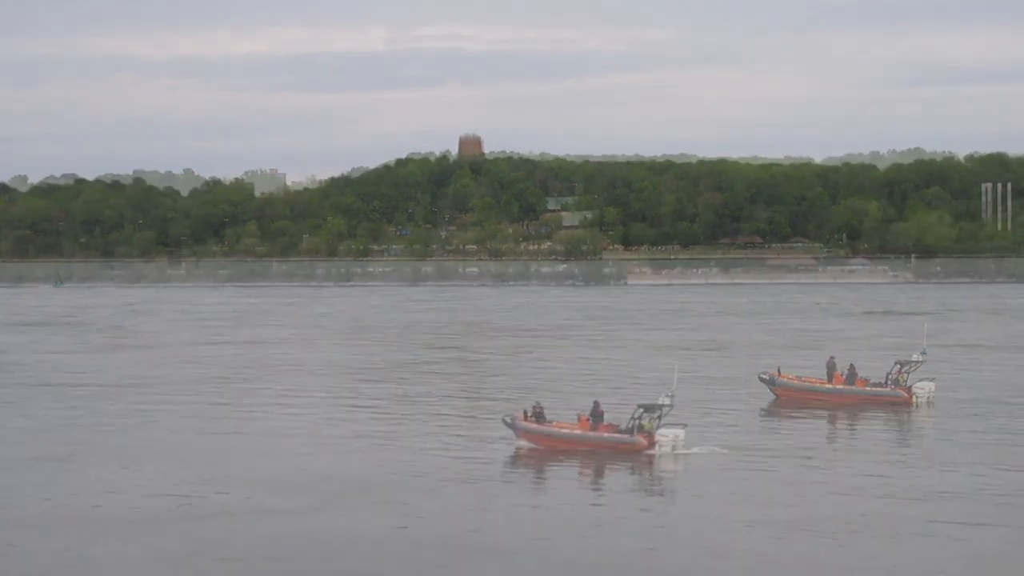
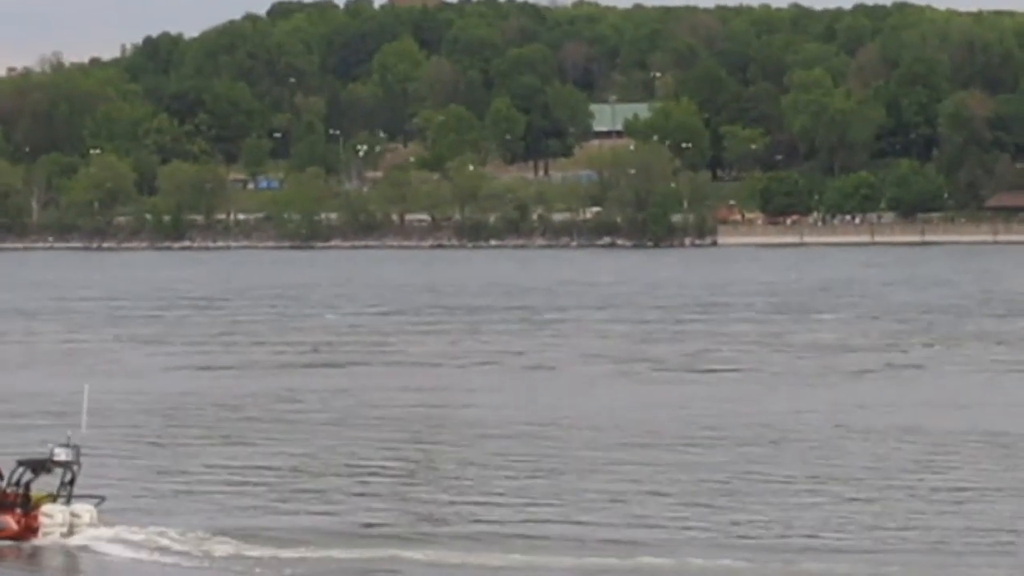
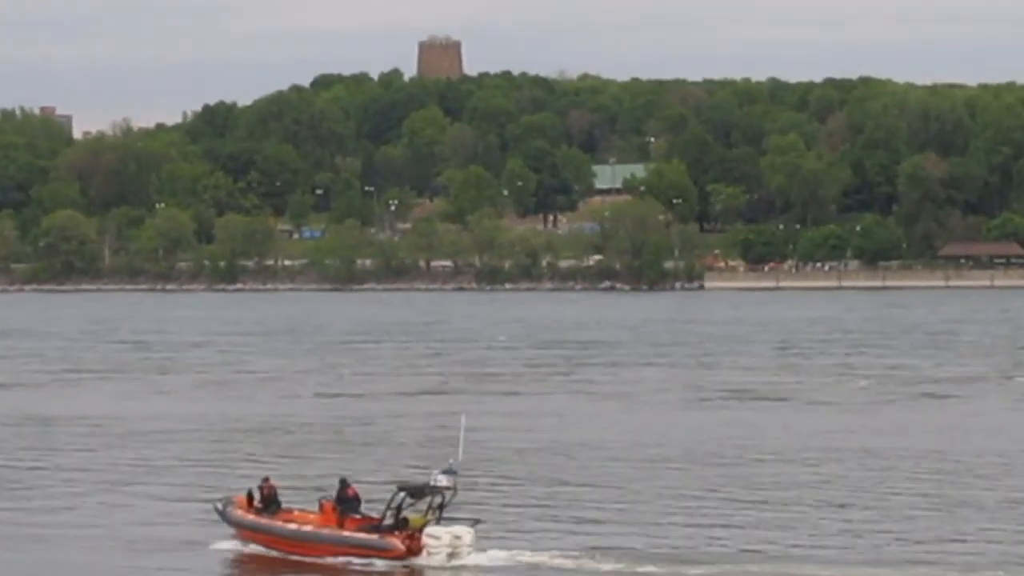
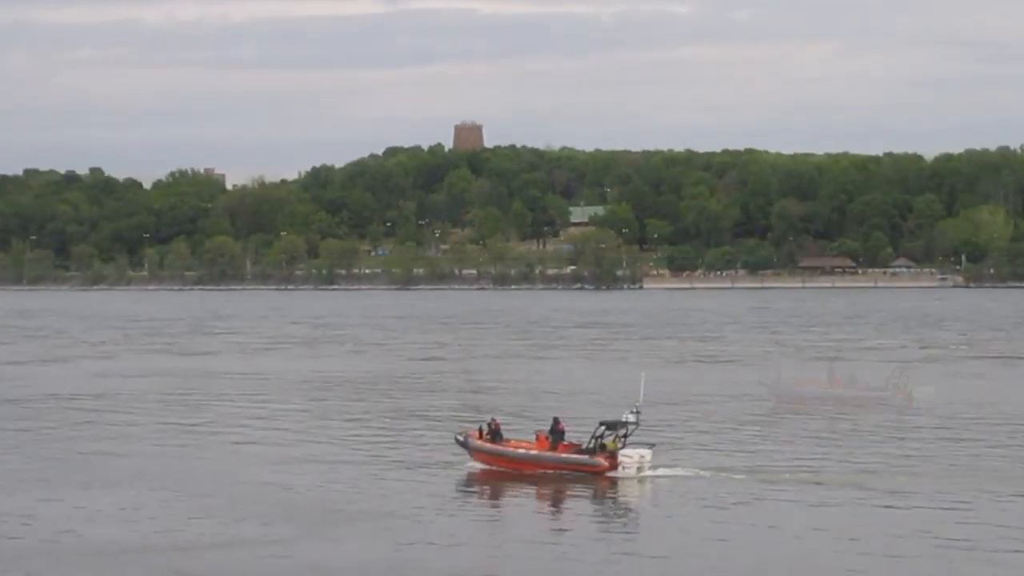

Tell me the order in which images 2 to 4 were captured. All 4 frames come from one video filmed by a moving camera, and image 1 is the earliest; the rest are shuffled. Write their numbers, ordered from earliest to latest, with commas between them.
4, 3, 2
